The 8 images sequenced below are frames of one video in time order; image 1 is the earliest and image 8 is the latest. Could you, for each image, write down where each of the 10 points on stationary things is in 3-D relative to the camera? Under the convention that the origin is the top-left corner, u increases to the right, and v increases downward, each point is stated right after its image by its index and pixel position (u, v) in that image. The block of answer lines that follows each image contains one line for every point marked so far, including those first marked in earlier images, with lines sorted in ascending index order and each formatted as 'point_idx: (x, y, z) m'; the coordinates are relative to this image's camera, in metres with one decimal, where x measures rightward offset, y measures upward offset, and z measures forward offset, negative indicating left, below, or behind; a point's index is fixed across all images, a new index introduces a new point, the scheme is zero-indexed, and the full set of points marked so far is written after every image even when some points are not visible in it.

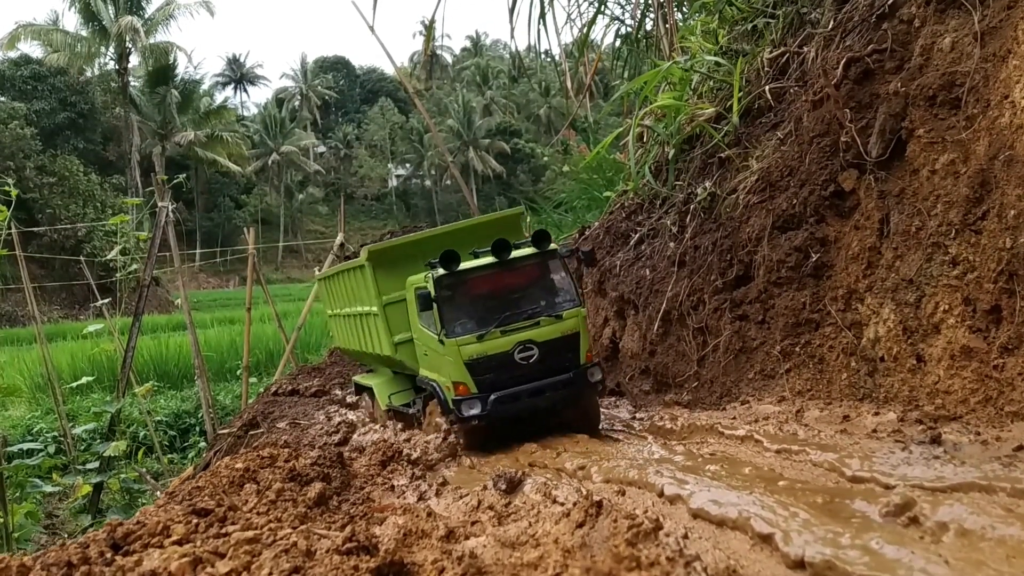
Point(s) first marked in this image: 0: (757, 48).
0: (+2.6, +2.6, +8.8) m
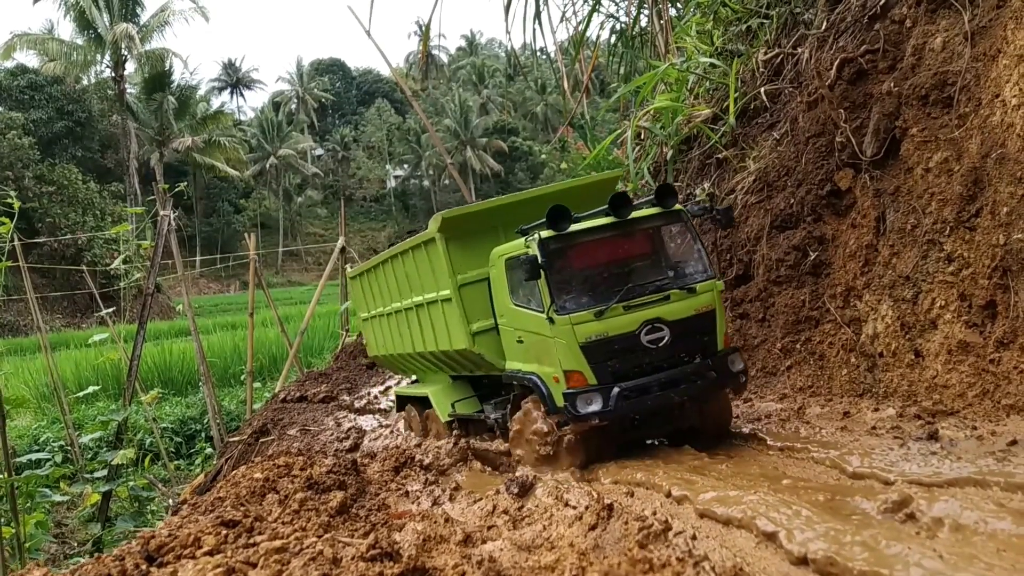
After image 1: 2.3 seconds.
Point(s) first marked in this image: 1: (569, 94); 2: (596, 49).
0: (+2.6, +2.6, +8.9) m
1: (+0.6, +2.0, +8.6) m
2: (+0.9, +2.7, +9.4) m
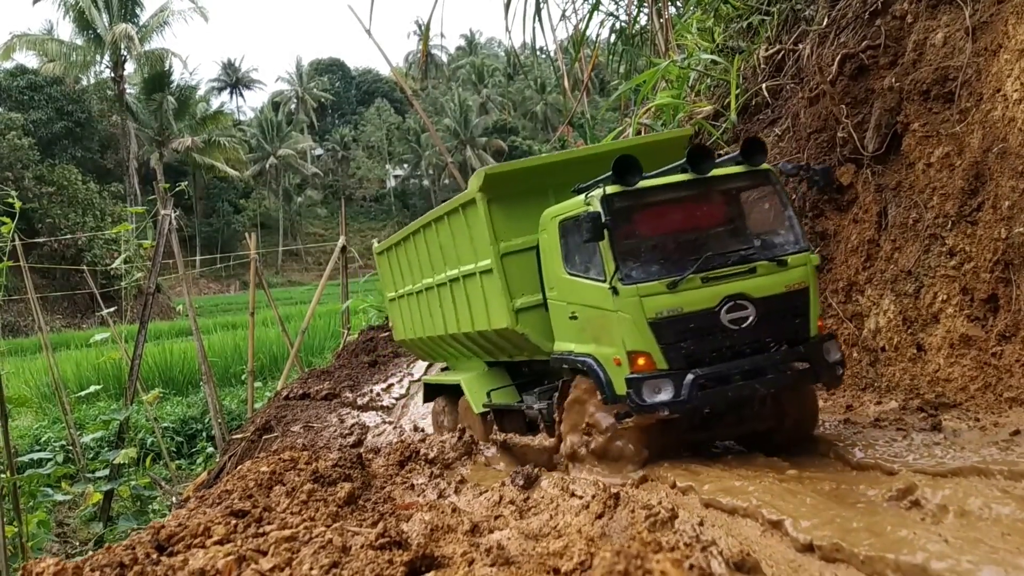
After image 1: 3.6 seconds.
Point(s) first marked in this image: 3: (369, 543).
0: (+2.6, +2.6, +8.9) m
1: (+0.6, +2.0, +8.6) m
2: (+1.0, +2.7, +9.4) m
3: (-0.8, -1.3, +4.3) m
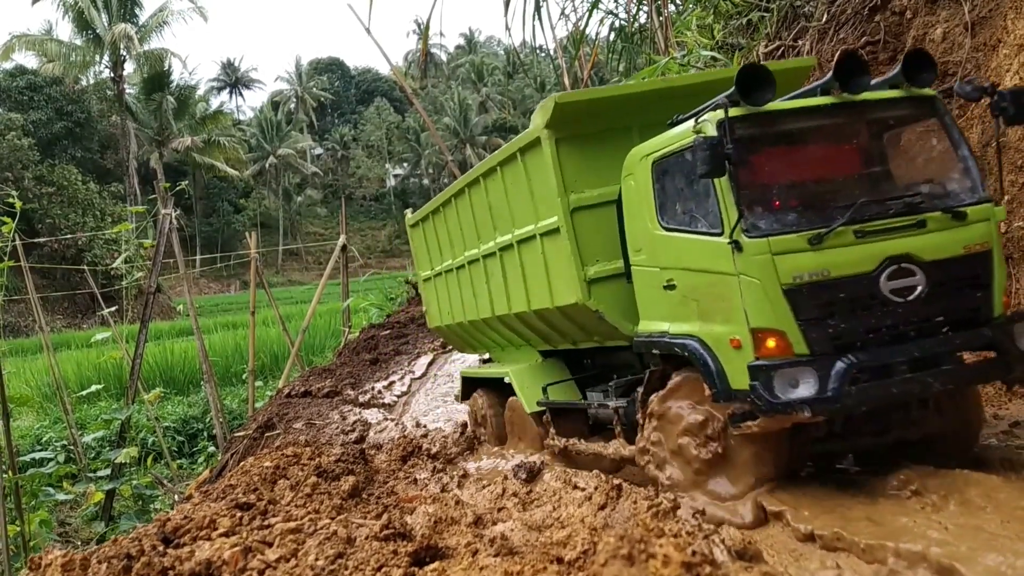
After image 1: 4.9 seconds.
0: (+2.6, +2.7, +8.9) m
1: (+0.6, +2.1, +8.6) m
2: (+1.0, +2.8, +9.4) m
3: (-0.7, -1.3, +4.4) m
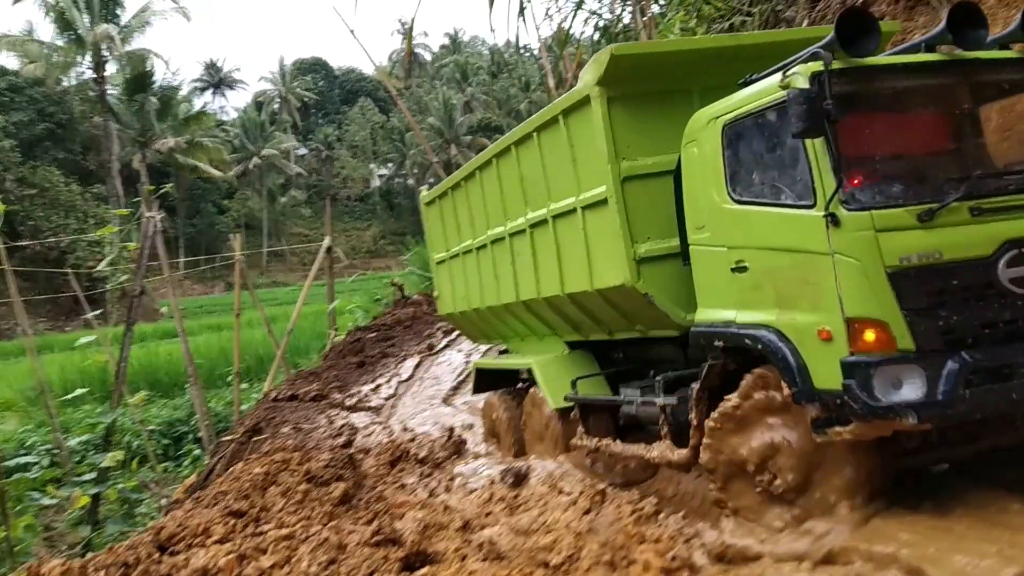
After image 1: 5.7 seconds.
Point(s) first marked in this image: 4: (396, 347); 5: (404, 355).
0: (+2.4, +2.6, +9.0) m
1: (+0.4, +2.0, +8.7) m
2: (+0.8, +2.7, +9.5) m
3: (-0.8, -1.4, +4.4) m
4: (-1.6, -0.8, +11.7) m
5: (-1.5, -0.9, +11.3) m
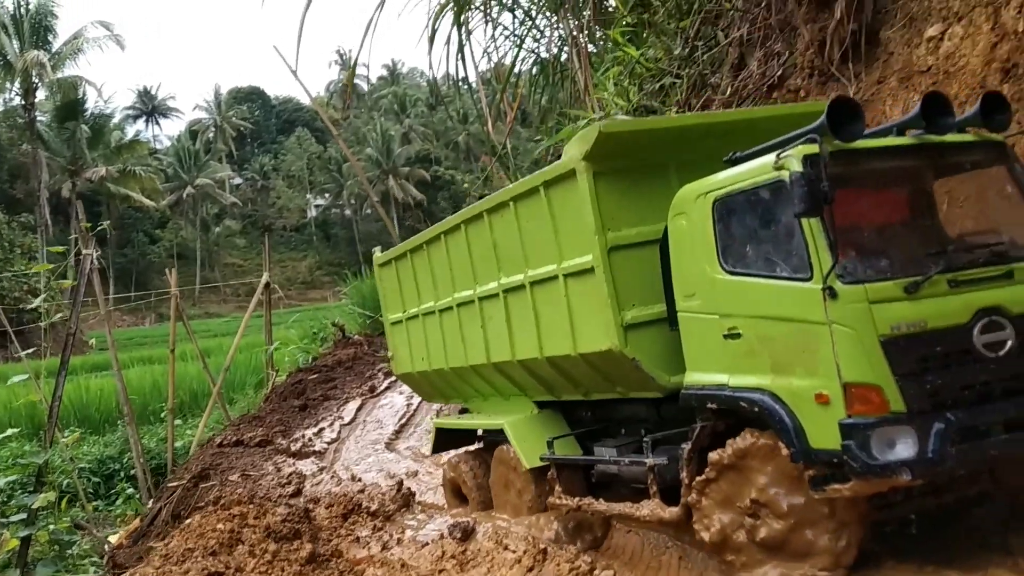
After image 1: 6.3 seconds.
0: (+1.8, +2.1, +9.7) m
1: (-0.2, +1.5, +9.1) m
2: (+0.1, +2.2, +10.0) m
3: (-1.1, -1.7, +4.7) m
4: (-2.5, -1.5, +11.9) m
5: (-2.3, -1.5, +11.5) m
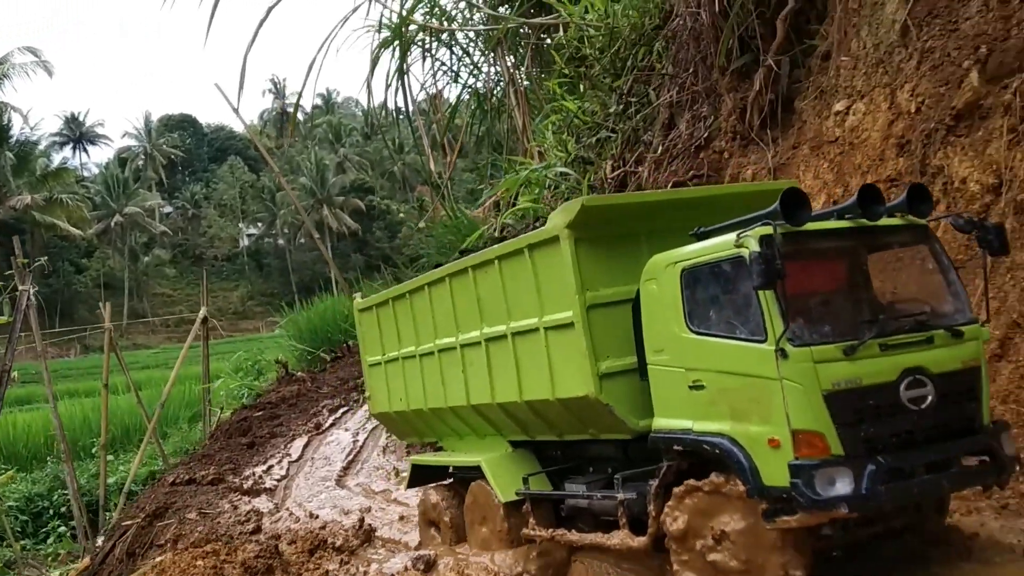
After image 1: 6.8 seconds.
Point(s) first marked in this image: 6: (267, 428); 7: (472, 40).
0: (+1.1, +1.6, +10.4) m
1: (-0.8, +1.0, +9.6) m
2: (-0.6, +1.7, +10.6) m
3: (-1.4, -2.0, +5.0) m
4: (-3.3, -2.0, +12.1) m
5: (-3.1, -2.1, +11.7) m
6: (-3.6, -2.0, +12.1) m
7: (-0.5, +3.3, +10.7) m
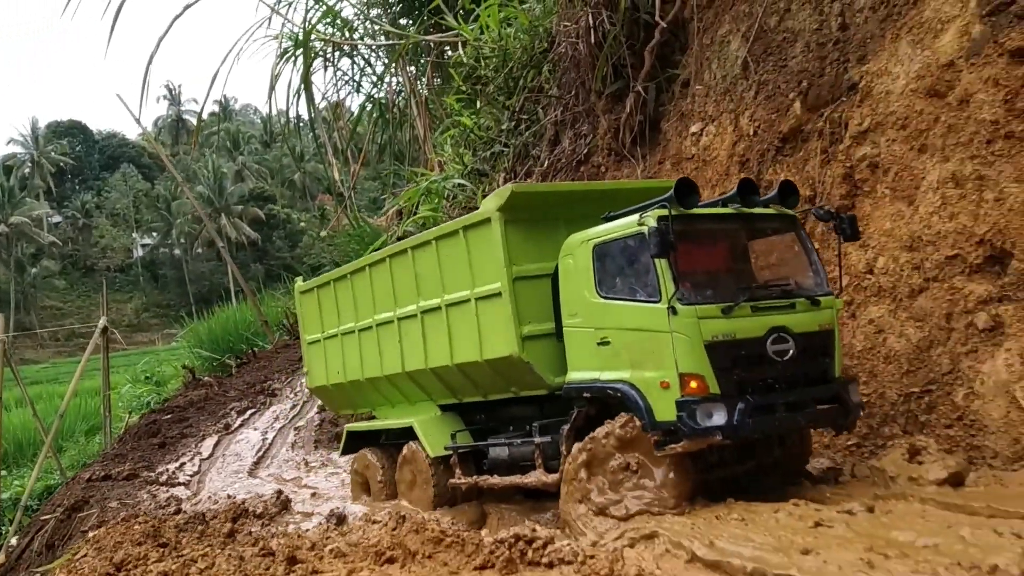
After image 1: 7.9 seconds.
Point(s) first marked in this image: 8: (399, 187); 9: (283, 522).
0: (-0.3, +1.6, +11.3) m
1: (-2.1, +1.0, +10.4) m
2: (-2.0, +1.6, +11.3) m
3: (-2.1, -2.0, +5.7) m
4: (-4.8, -2.1, +12.5) m
5: (-4.5, -2.2, +12.1) m
6: (-5.1, -2.1, +12.5) m
7: (-1.9, +3.2, +11.5) m
8: (-2.0, +1.7, +14.2) m
9: (-2.4, -2.4, +8.0) m
